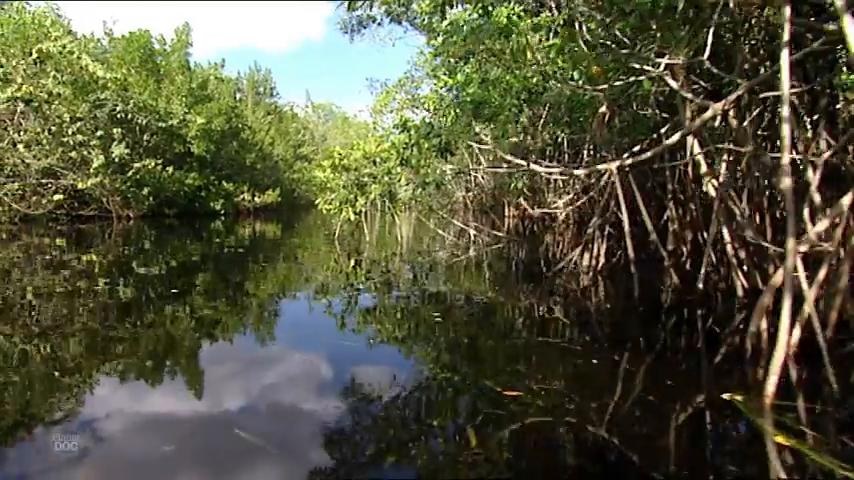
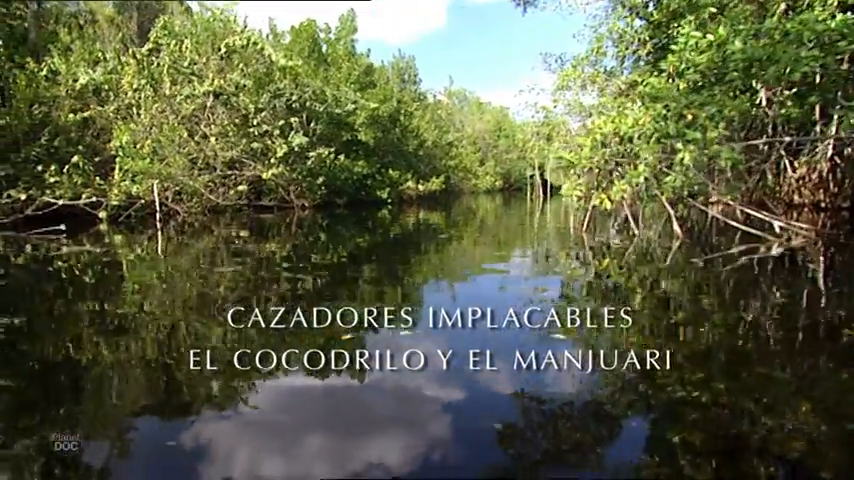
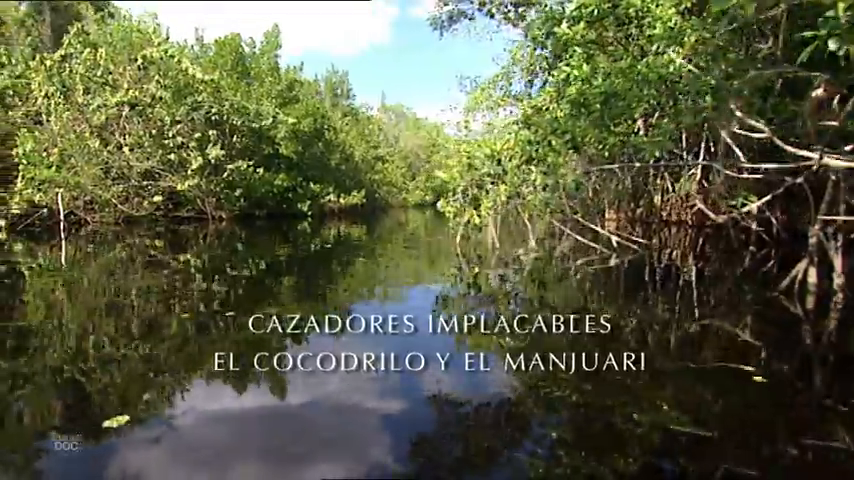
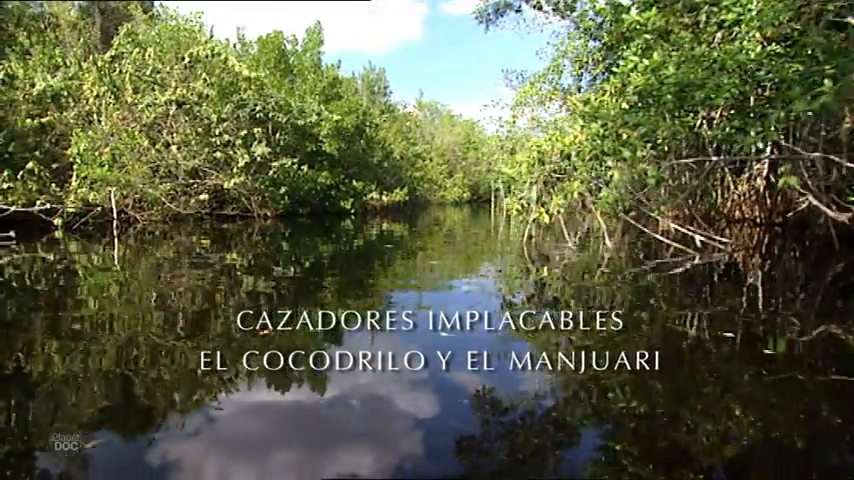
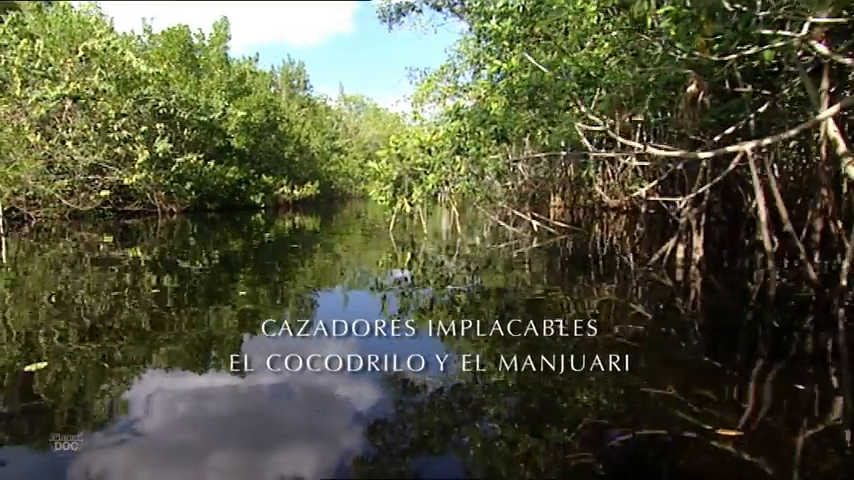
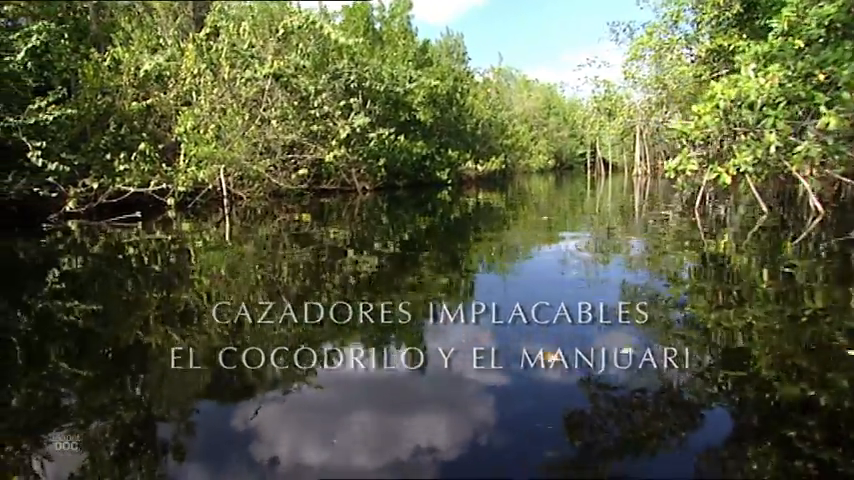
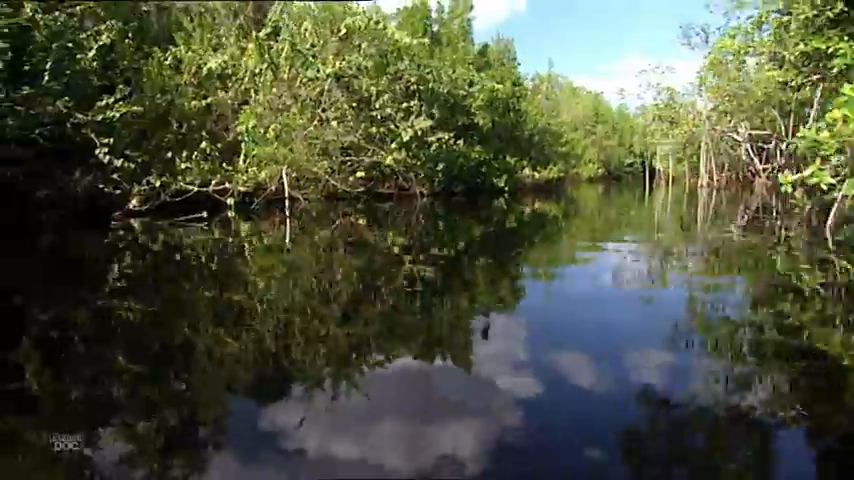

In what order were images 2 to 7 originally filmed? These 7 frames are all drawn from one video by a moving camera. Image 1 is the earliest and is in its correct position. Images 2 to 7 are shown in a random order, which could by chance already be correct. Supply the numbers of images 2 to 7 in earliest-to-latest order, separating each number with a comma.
5, 3, 4, 2, 6, 7
